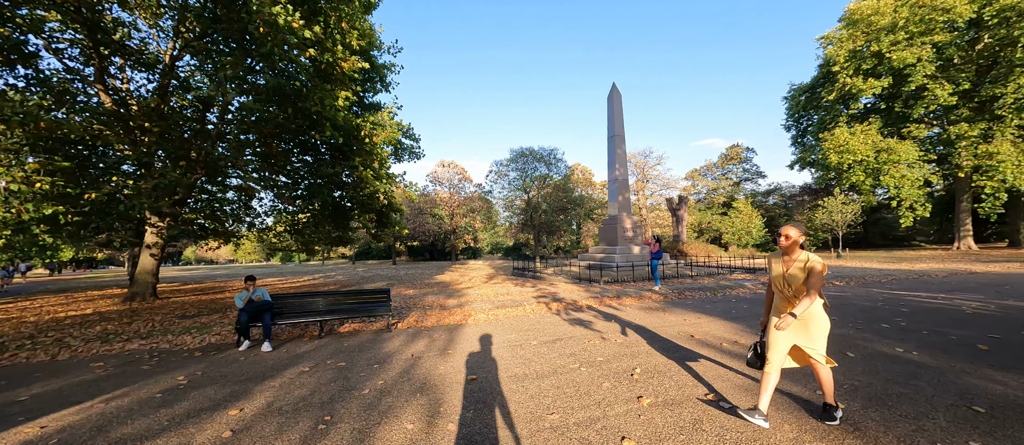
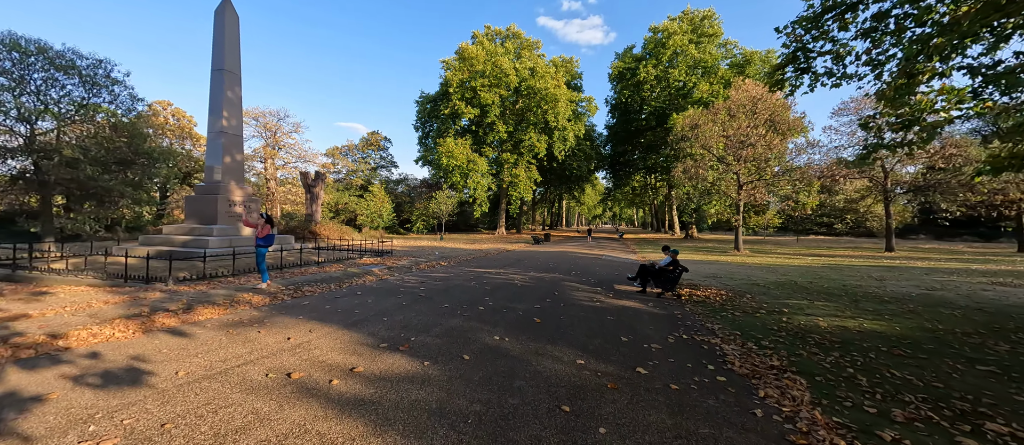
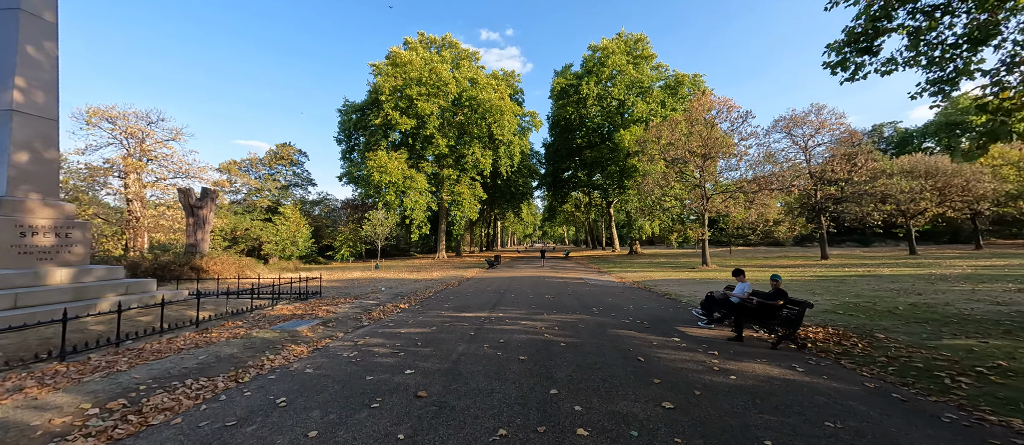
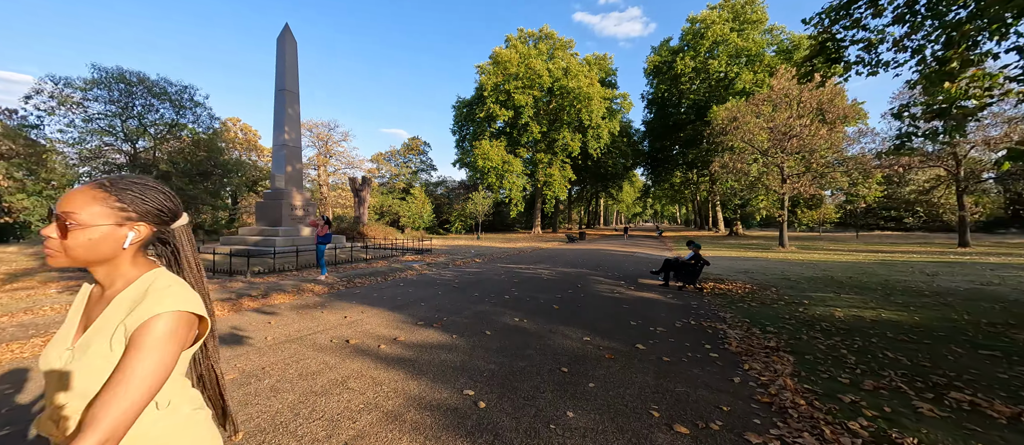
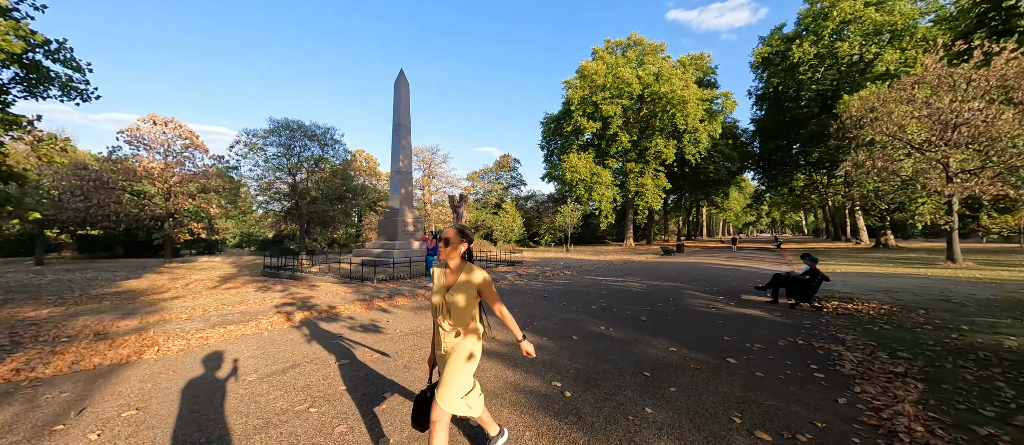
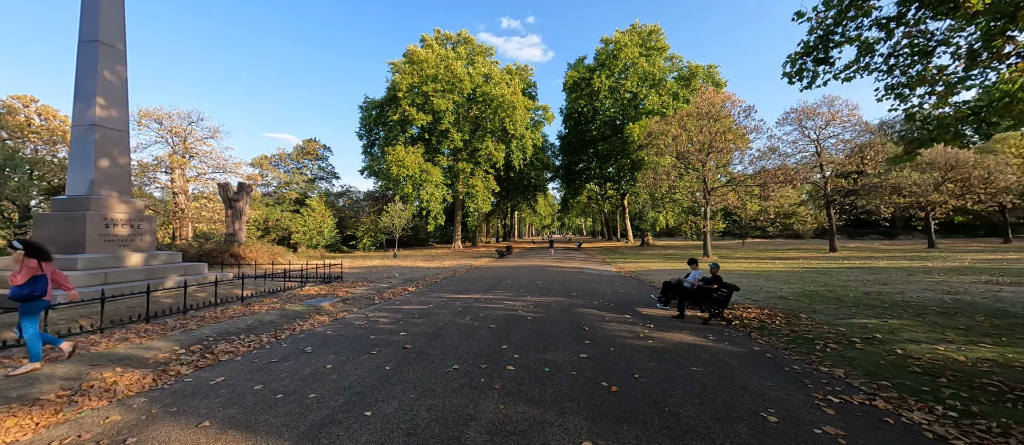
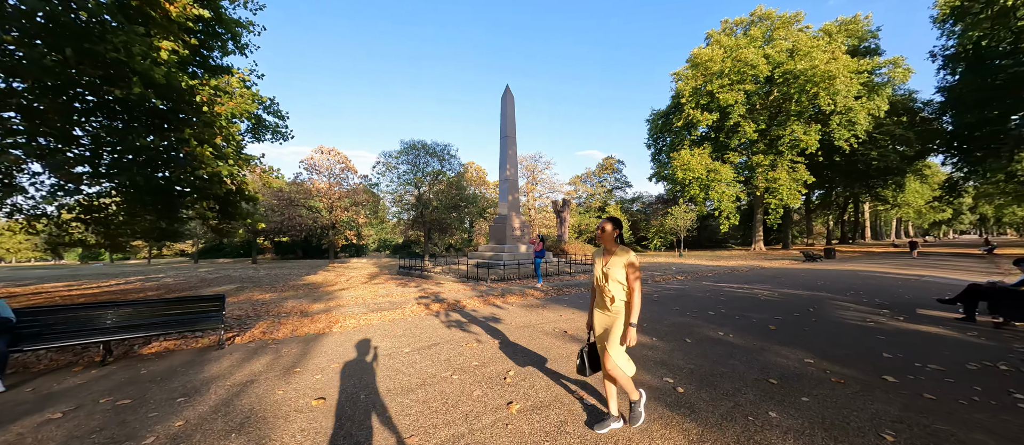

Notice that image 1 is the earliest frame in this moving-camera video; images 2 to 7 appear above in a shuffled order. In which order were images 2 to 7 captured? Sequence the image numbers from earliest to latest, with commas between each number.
7, 5, 4, 2, 6, 3
